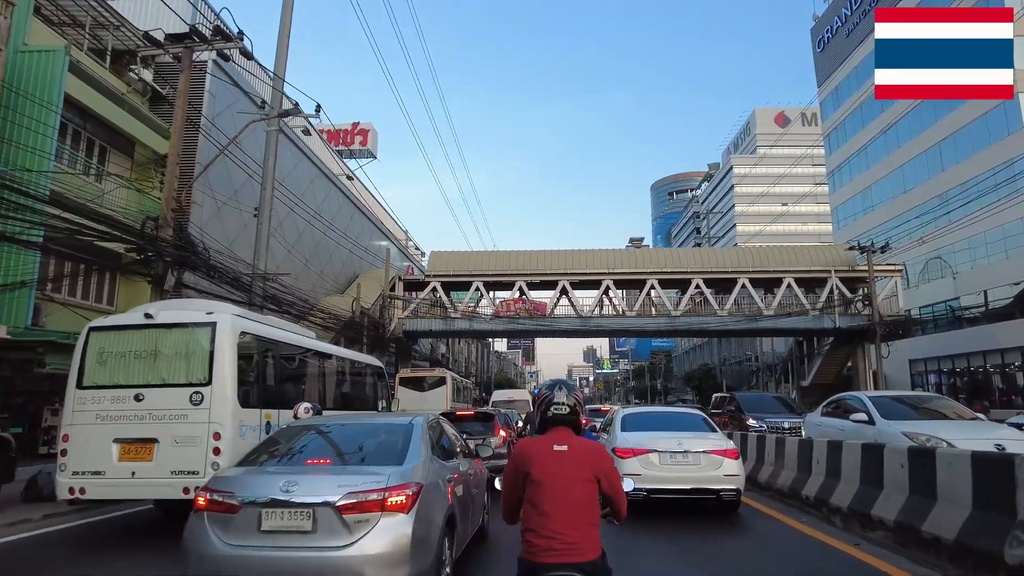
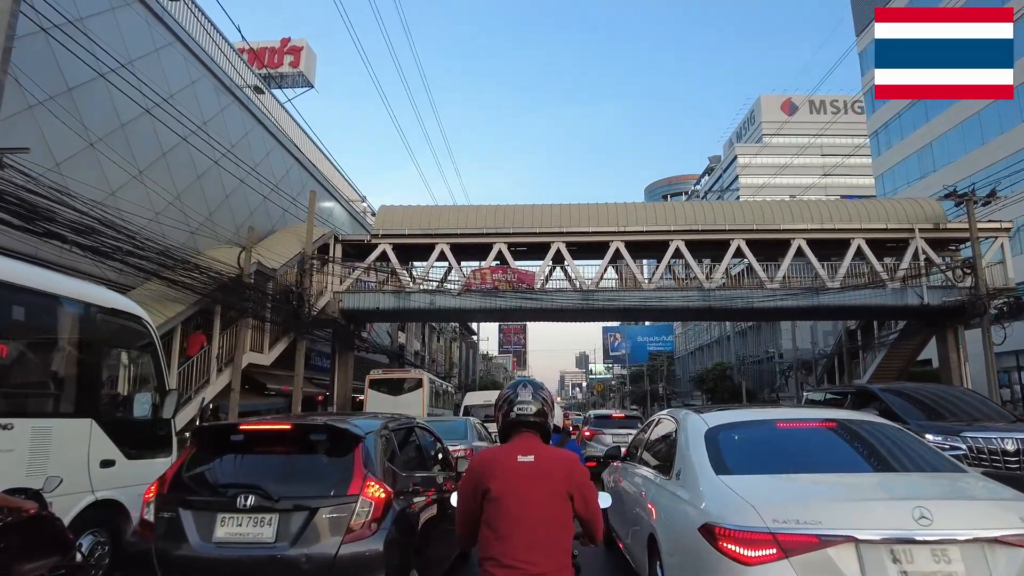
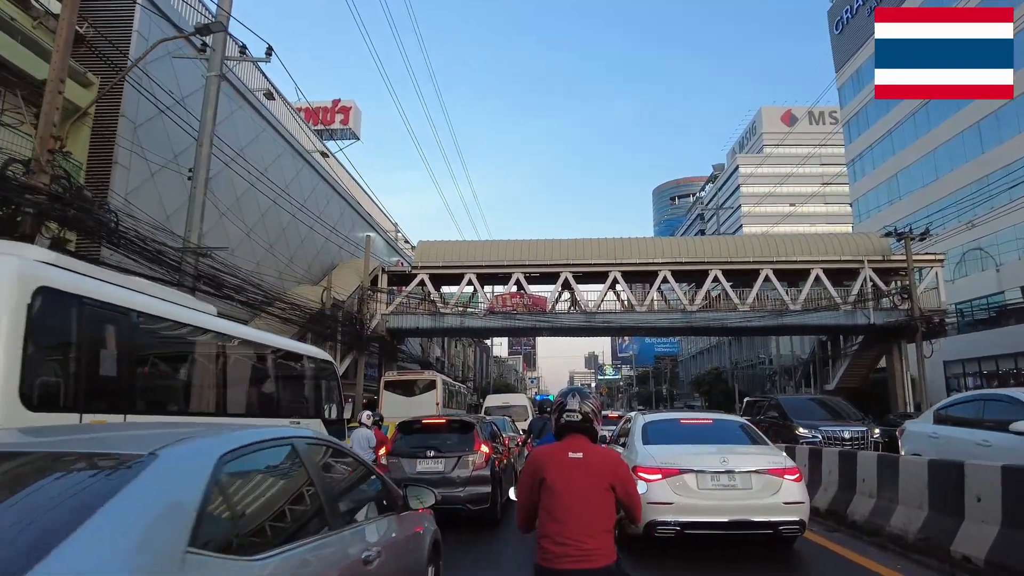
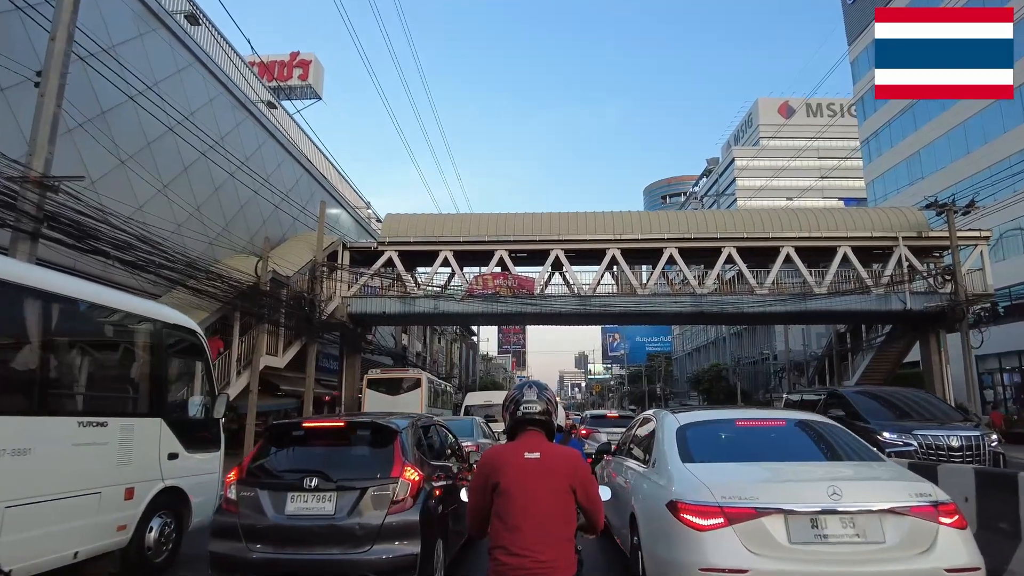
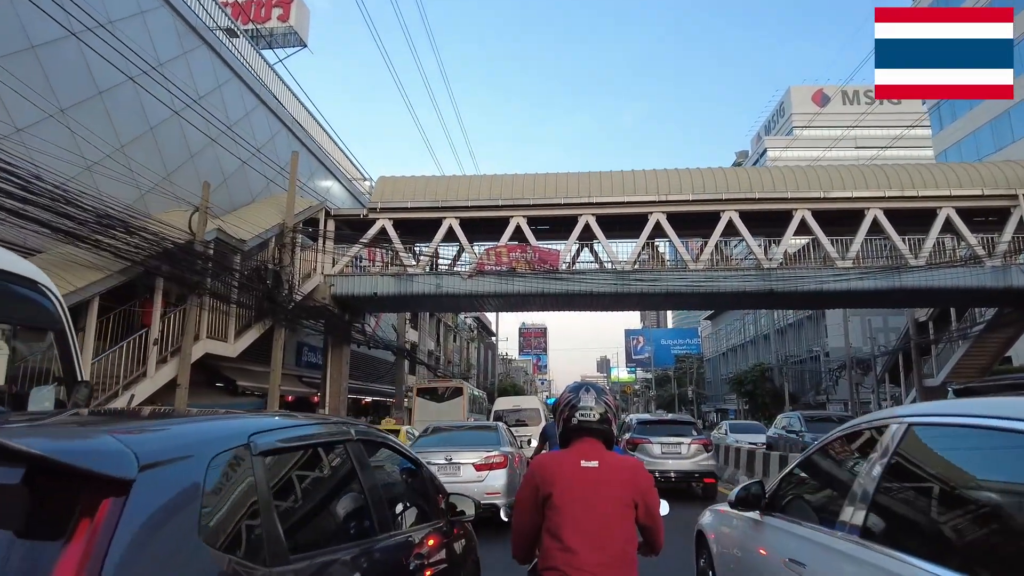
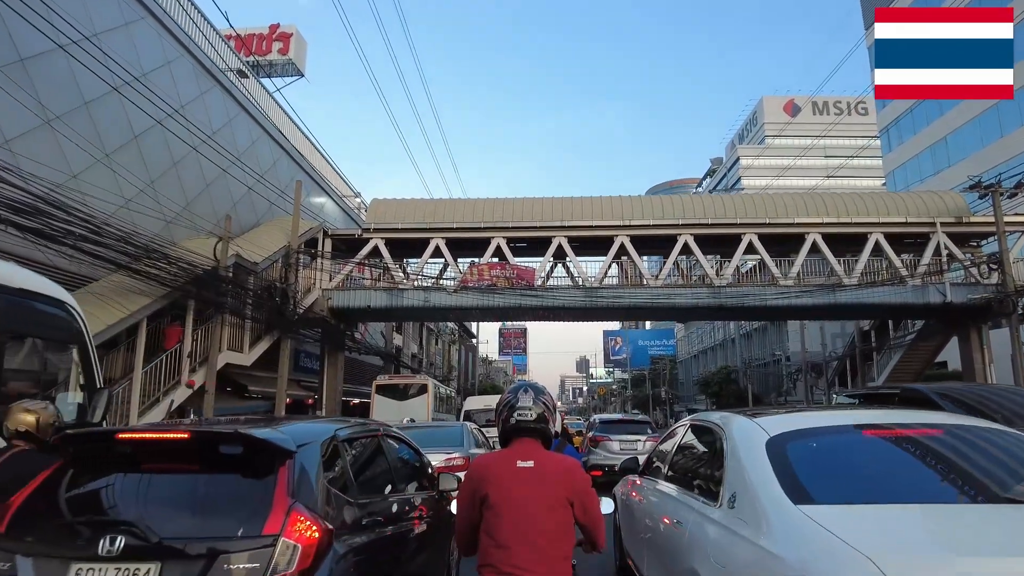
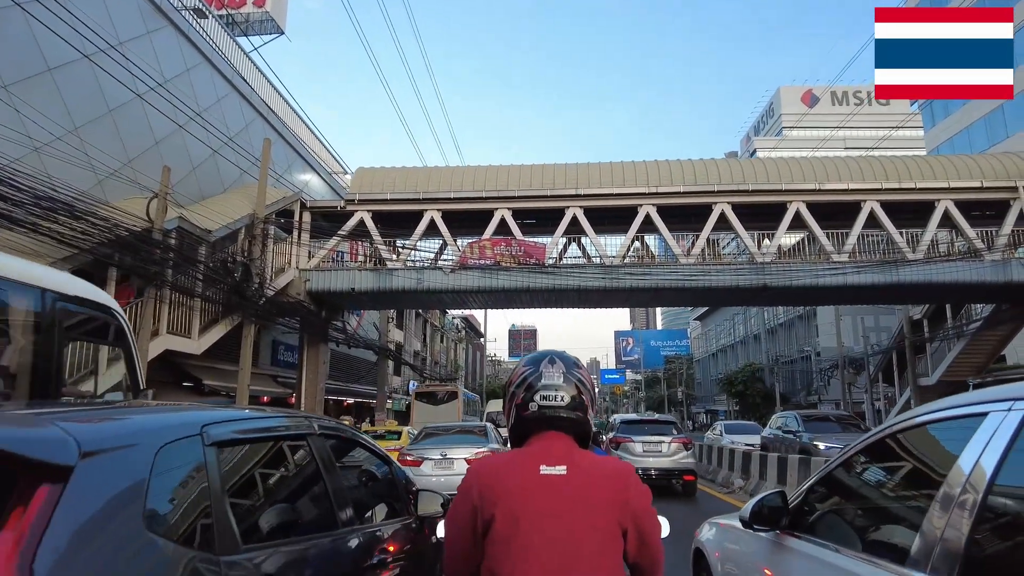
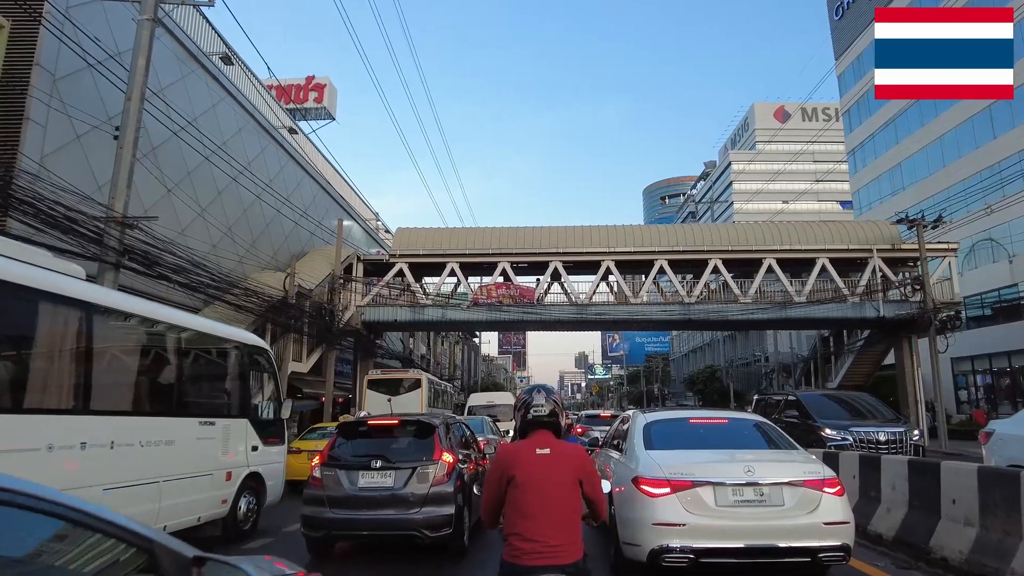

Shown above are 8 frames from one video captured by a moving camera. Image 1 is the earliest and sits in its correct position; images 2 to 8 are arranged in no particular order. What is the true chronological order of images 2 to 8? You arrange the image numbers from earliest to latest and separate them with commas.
3, 8, 4, 2, 6, 5, 7
